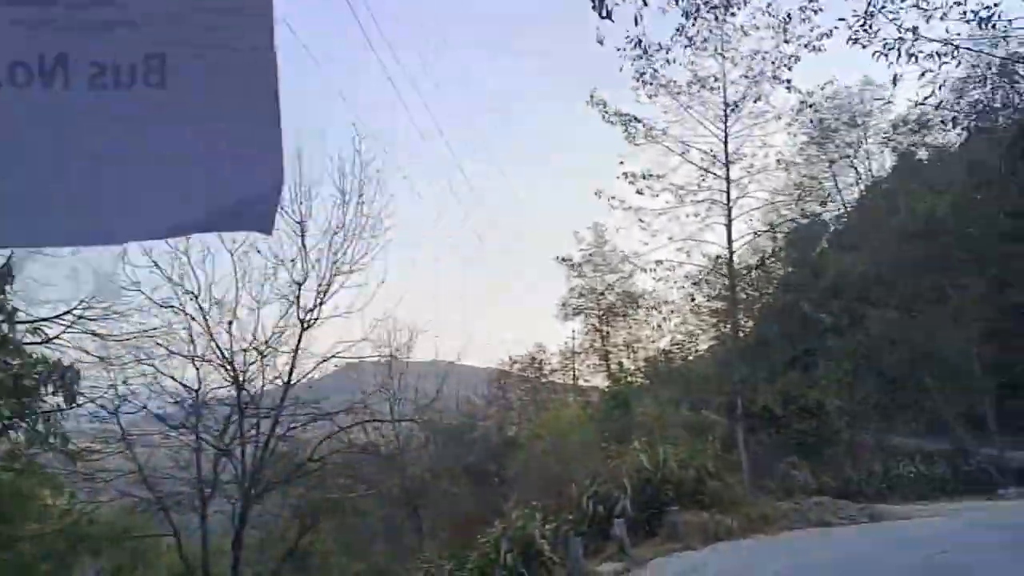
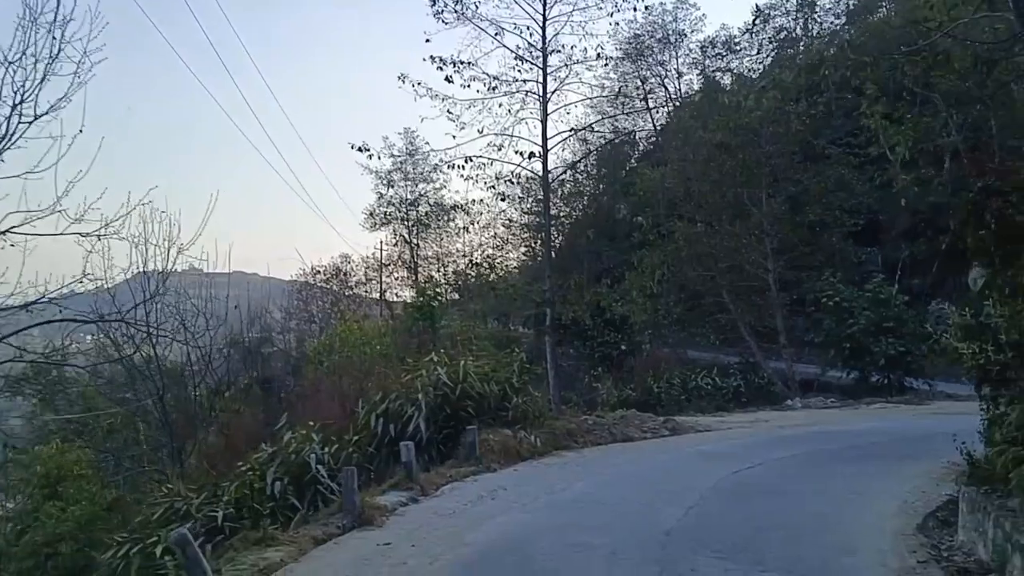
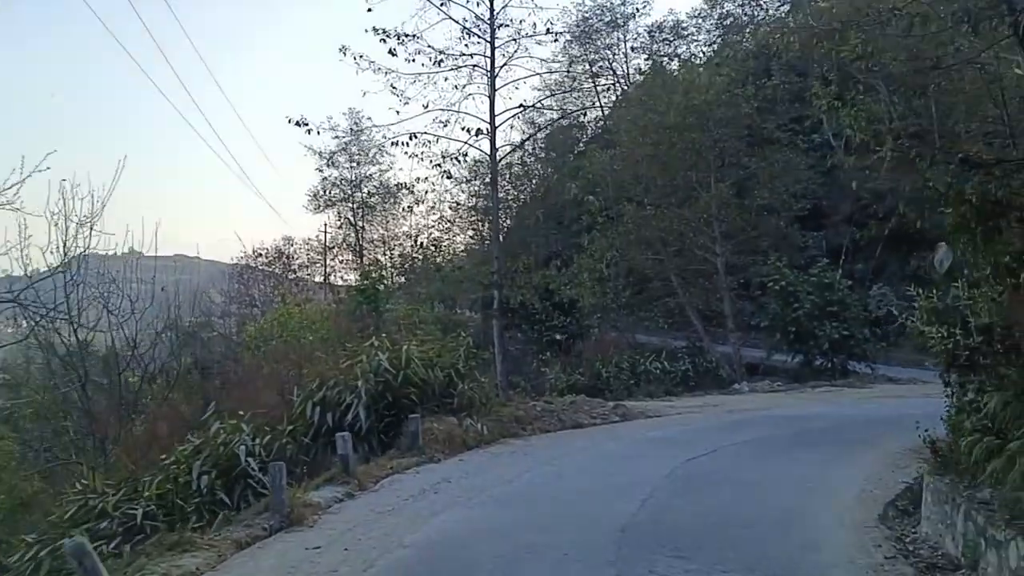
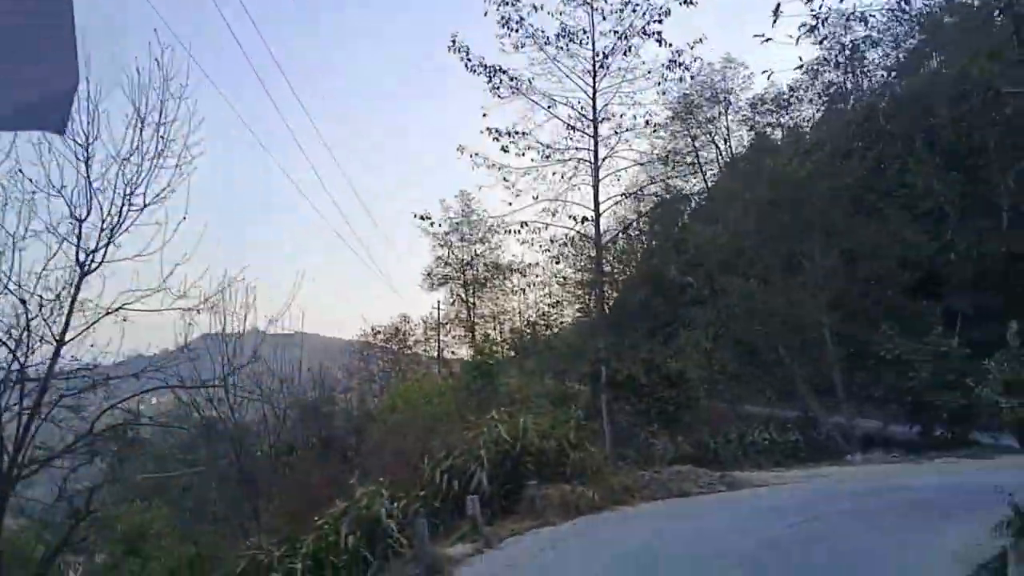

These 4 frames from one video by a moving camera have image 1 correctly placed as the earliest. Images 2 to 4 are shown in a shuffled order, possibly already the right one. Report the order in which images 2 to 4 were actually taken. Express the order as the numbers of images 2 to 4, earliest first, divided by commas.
4, 2, 3
